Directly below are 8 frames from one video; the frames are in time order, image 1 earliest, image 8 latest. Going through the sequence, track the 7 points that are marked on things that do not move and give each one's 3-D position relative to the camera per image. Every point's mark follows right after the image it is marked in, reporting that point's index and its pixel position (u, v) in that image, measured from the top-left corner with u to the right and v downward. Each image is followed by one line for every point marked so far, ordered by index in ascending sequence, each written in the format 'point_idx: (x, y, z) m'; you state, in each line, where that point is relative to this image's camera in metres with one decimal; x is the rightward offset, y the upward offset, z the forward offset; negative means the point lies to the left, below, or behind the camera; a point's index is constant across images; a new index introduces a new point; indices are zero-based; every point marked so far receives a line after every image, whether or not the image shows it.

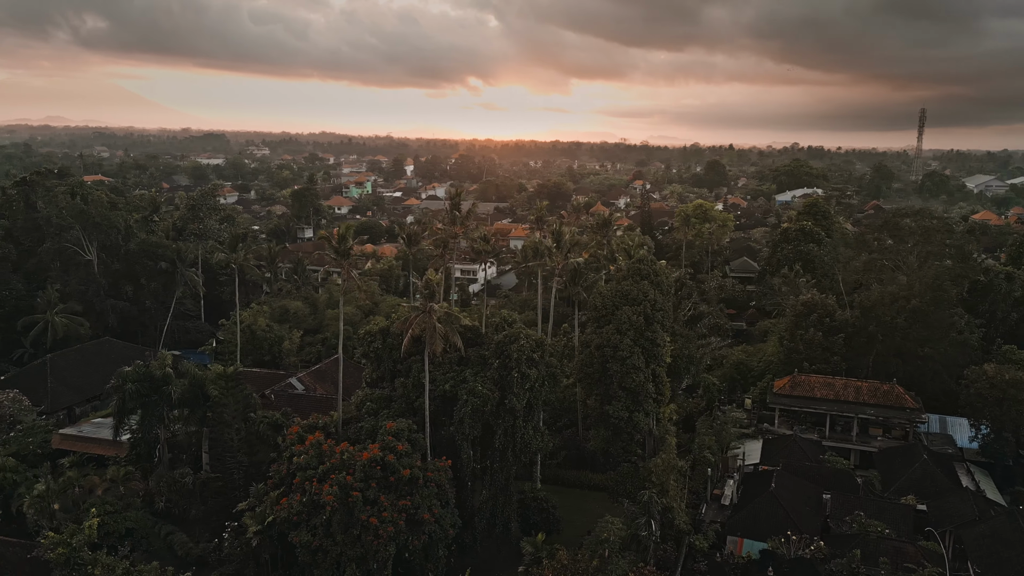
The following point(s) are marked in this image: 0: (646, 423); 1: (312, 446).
0: (+3.6, -3.5, +19.1) m
1: (-4.5, -3.5, +16.4) m
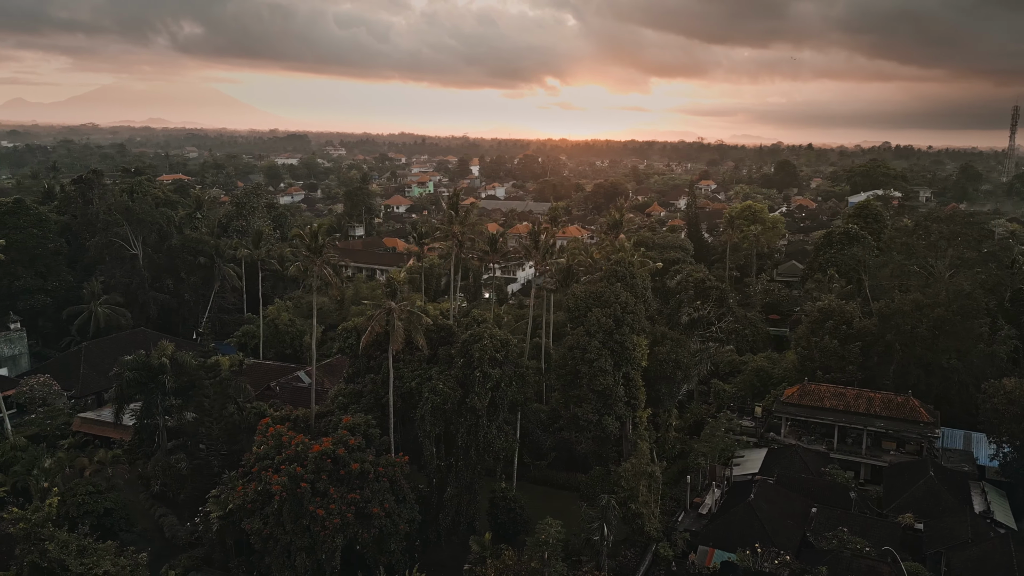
0: (+2.8, -3.5, +18.8) m
1: (-5.6, -3.4, +16.9) m
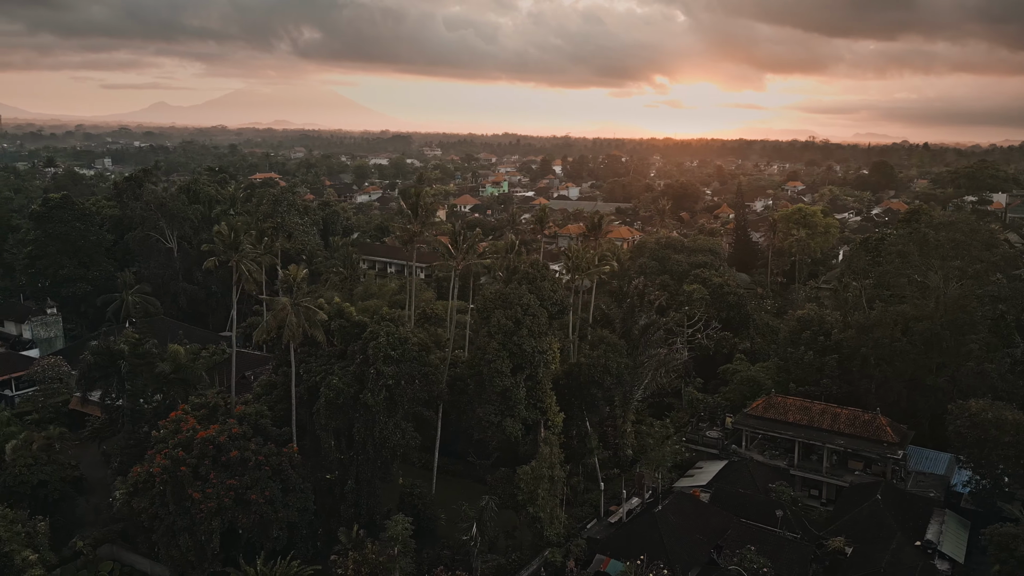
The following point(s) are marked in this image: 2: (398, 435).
0: (+0.2, -3.6, +18.7) m
1: (-8.3, -3.3, +17.9) m
2: (-2.8, -3.7, +18.2) m
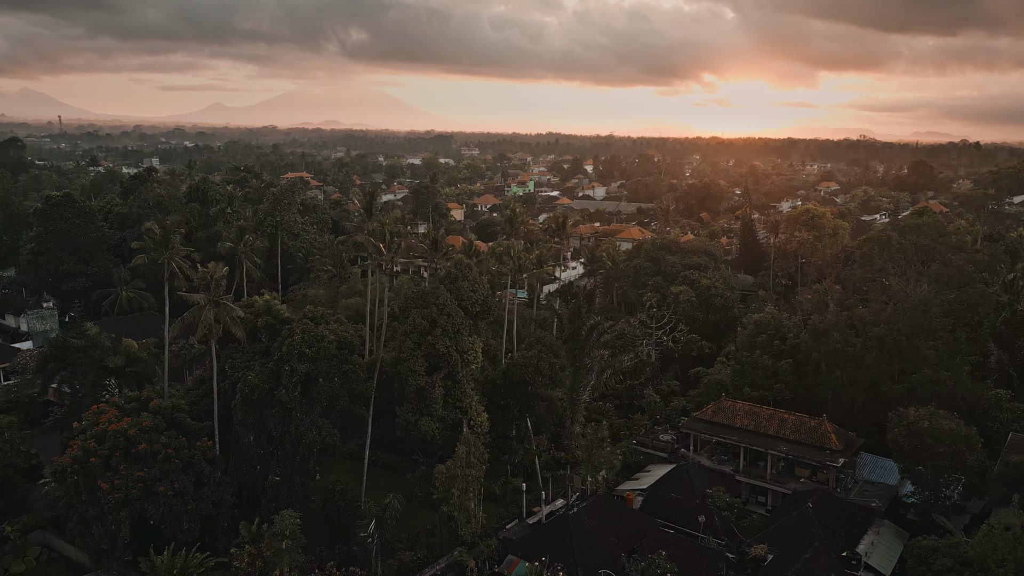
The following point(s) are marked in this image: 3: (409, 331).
0: (-1.9, -3.6, +18.8) m
1: (-10.5, -3.2, +18.5) m
2: (-5.0, -3.6, +18.4) m
3: (-2.6, -1.1, +18.6) m
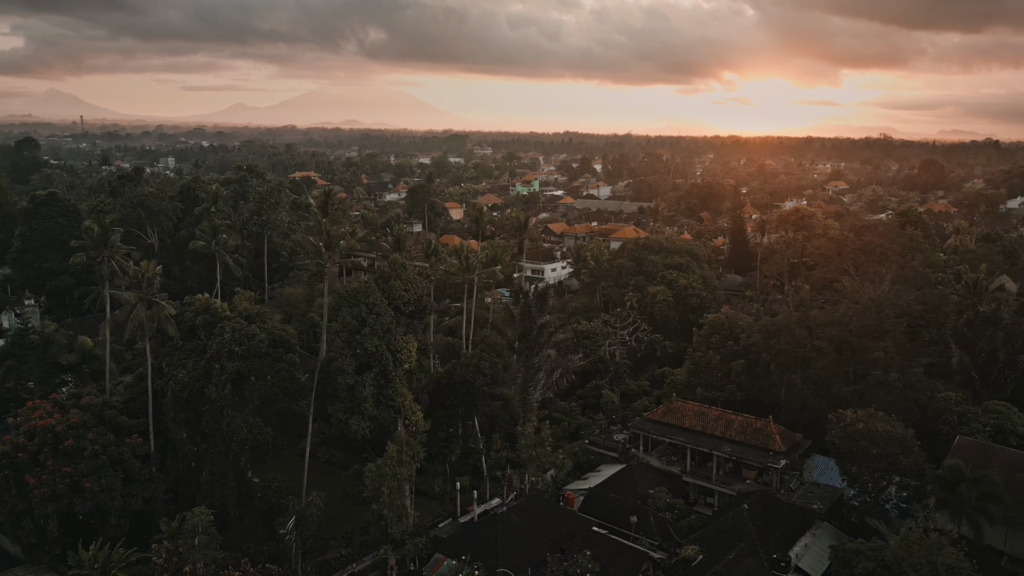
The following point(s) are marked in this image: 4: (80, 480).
0: (-3.8, -3.6, +18.9) m
1: (-12.3, -3.1, +18.7) m
2: (-6.8, -3.6, +18.6) m
3: (-4.4, -1.1, +18.7) m
4: (-10.2, -4.5, +17.2) m
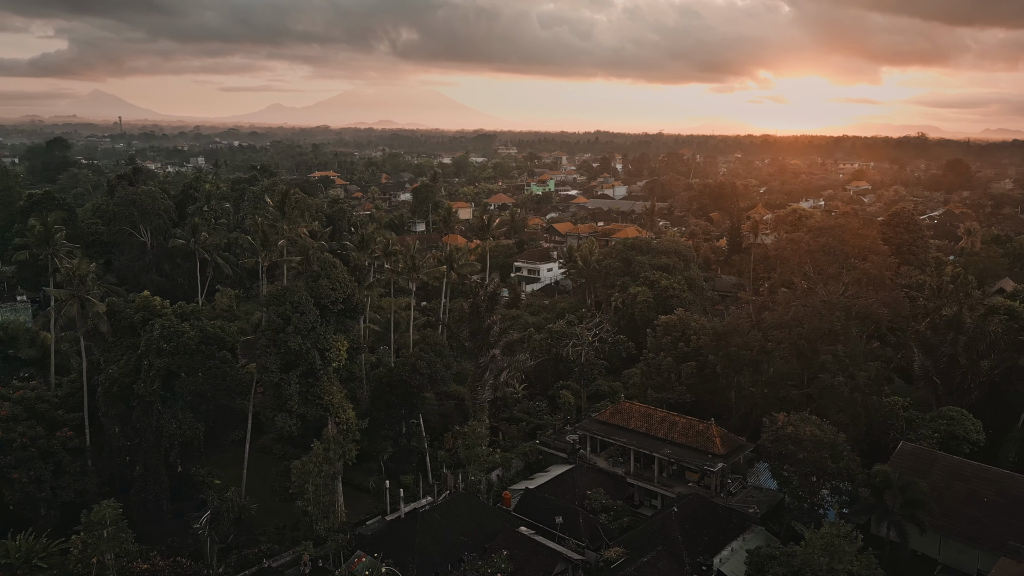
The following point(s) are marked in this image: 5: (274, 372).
0: (-5.8, -3.5, +19.1) m
1: (-14.3, -3.0, +19.3) m
2: (-8.8, -3.5, +18.9) m
3: (-6.4, -1.1, +19.0) m
4: (-12.3, -4.5, +17.7) m
5: (-6.1, -2.1, +18.7) m
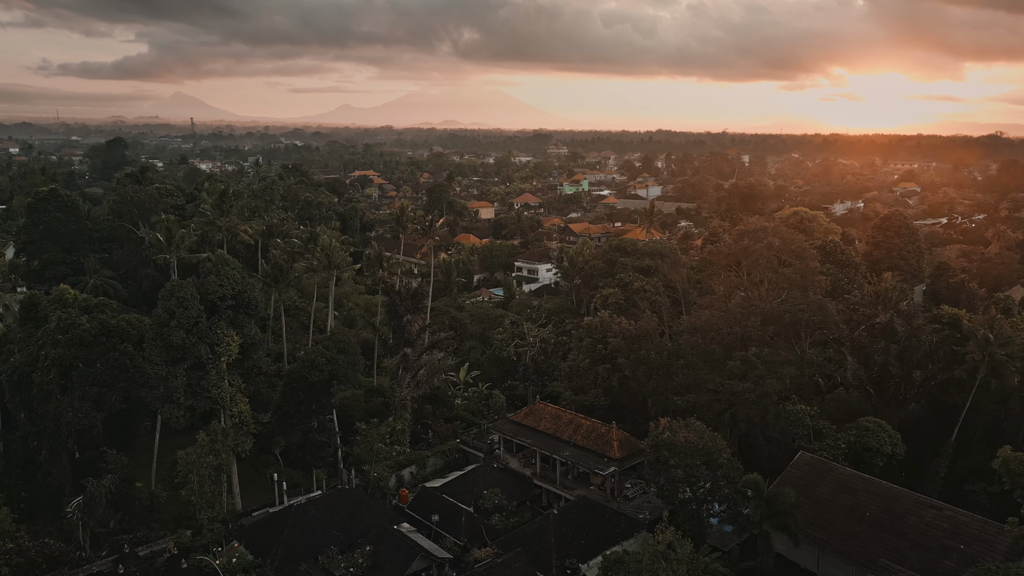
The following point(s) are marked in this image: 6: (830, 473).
0: (-9.0, -3.4, +19.8) m
1: (-17.5, -2.8, +20.6) m
2: (-12.1, -3.4, +19.8) m
3: (-9.6, -0.9, +19.7) m
4: (-15.7, -4.2, +18.9) m
5: (-9.3, -2.0, +19.4) m
6: (+8.5, -4.9, +19.4) m
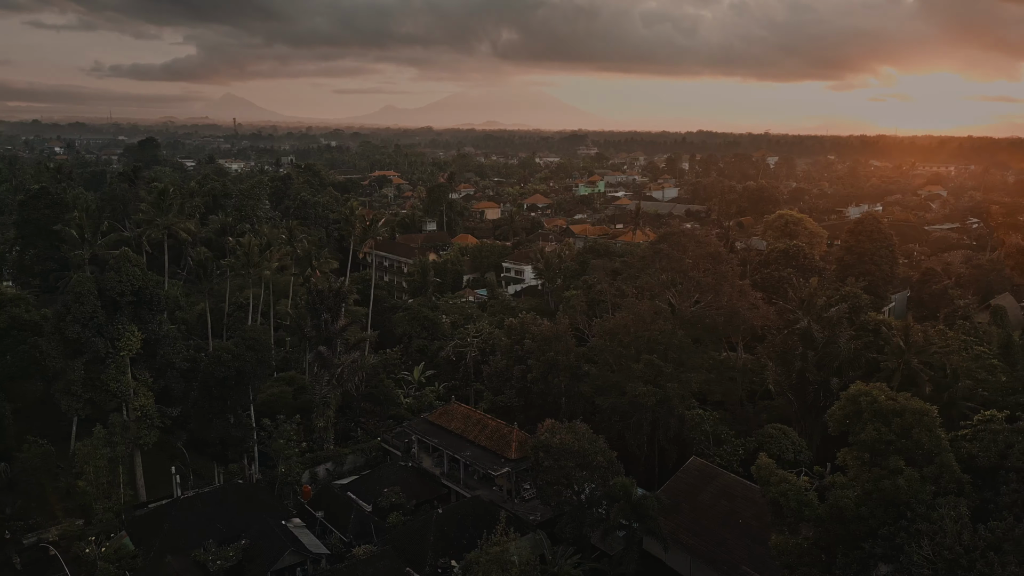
0: (-12.1, -3.3, +20.4) m
1: (-20.6, -2.6, +21.6) m
2: (-15.1, -3.2, +20.6) m
3: (-12.7, -0.8, +20.3) m
4: (-18.8, -4.1, +19.8) m
5: (-12.4, -1.9, +20.0) m
6: (+5.3, -5.0, +19.2) m
